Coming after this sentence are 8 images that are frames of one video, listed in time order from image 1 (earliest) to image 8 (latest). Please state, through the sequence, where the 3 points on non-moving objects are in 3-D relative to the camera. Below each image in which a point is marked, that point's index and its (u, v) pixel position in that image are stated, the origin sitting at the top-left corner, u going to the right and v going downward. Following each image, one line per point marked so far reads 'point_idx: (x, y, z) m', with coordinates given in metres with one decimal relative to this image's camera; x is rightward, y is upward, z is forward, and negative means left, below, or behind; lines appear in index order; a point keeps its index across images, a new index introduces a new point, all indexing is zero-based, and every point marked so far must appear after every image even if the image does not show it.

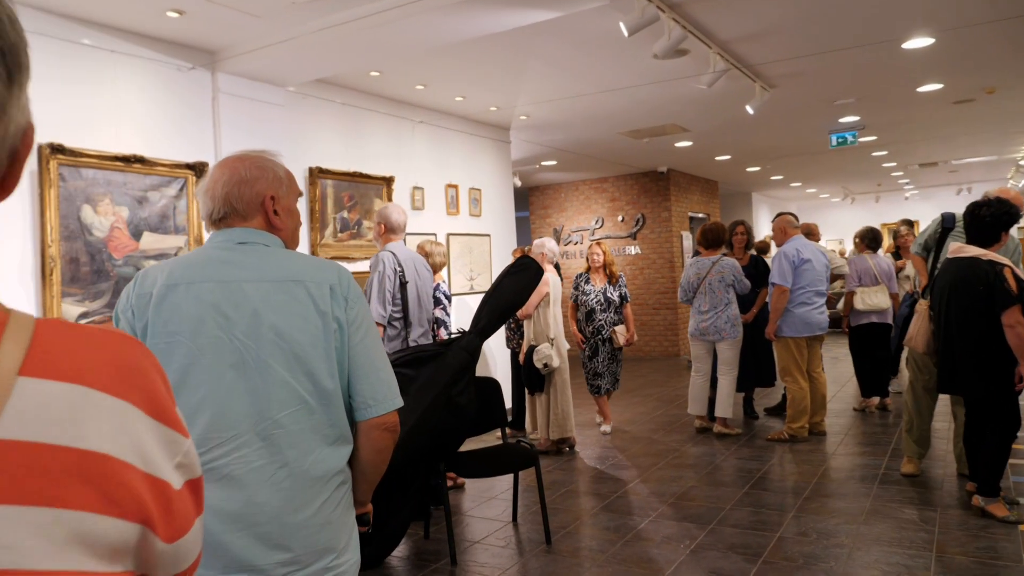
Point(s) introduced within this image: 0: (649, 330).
0: (+2.0, -0.6, +10.9) m
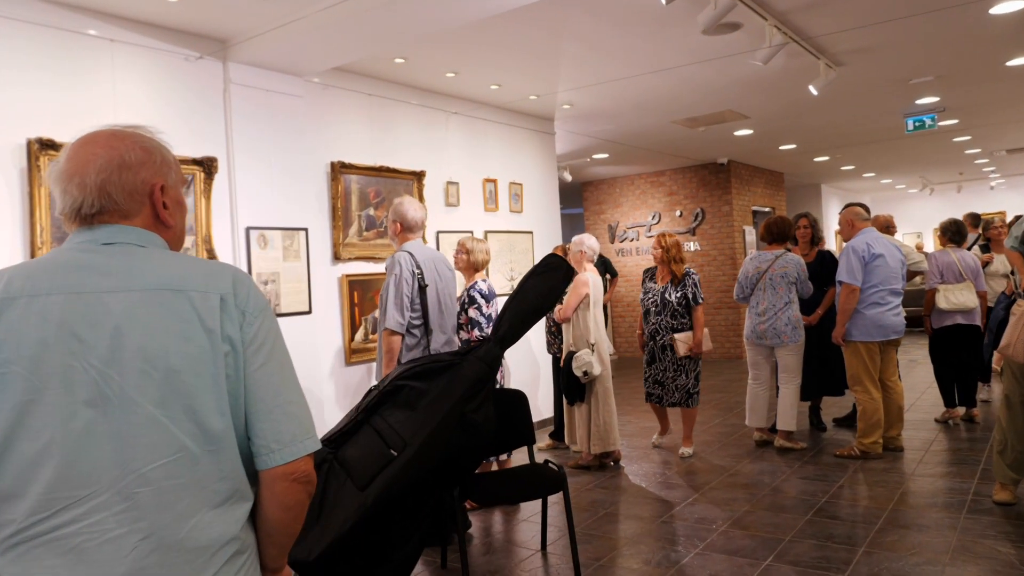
0: (+2.7, -0.6, +10.3) m
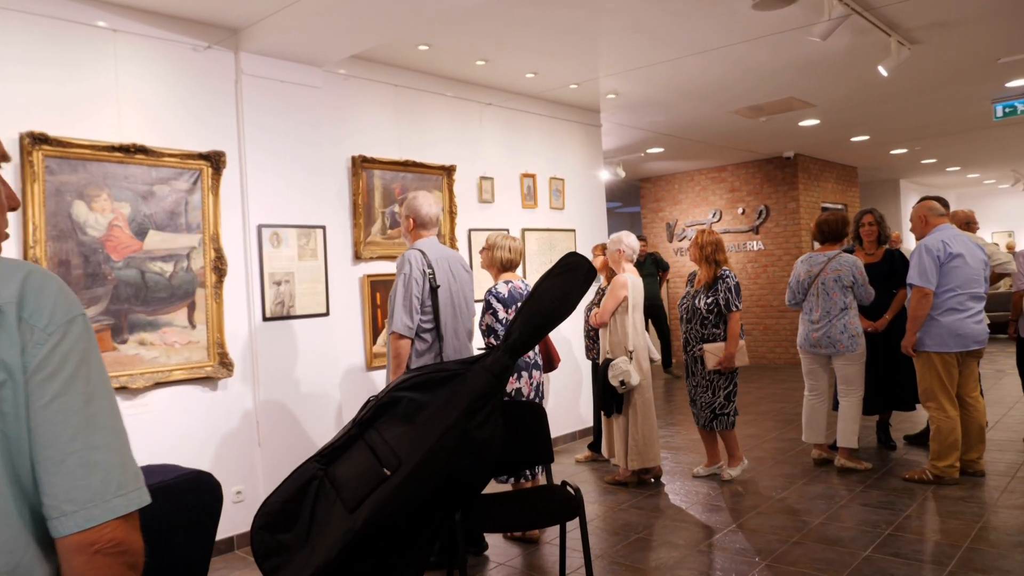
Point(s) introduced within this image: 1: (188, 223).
0: (+3.4, -0.6, +9.7) m
1: (-1.6, +0.3, +3.6) m
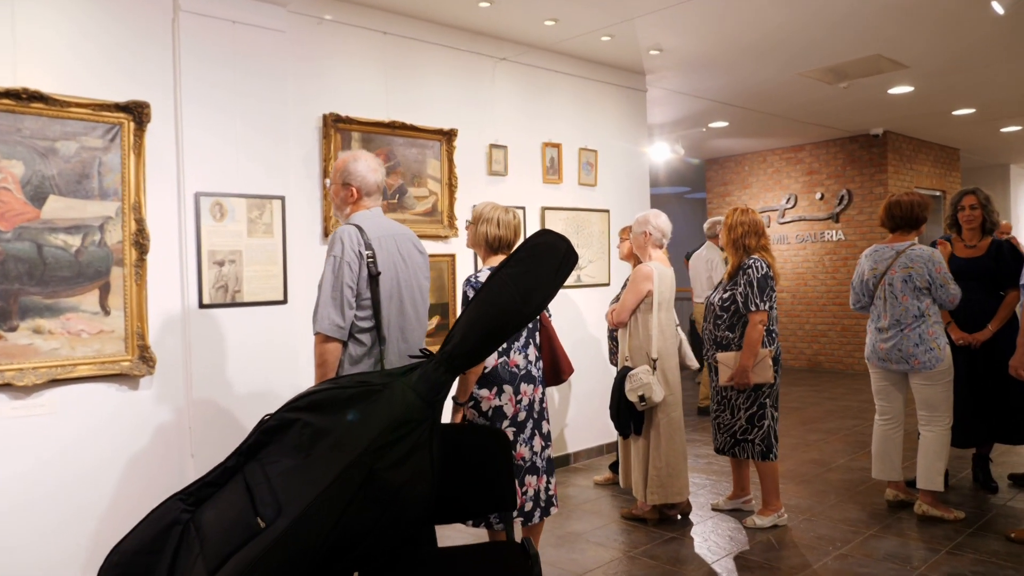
0: (+3.9, -0.6, +8.5) m
1: (-1.6, +0.4, +3.0) m
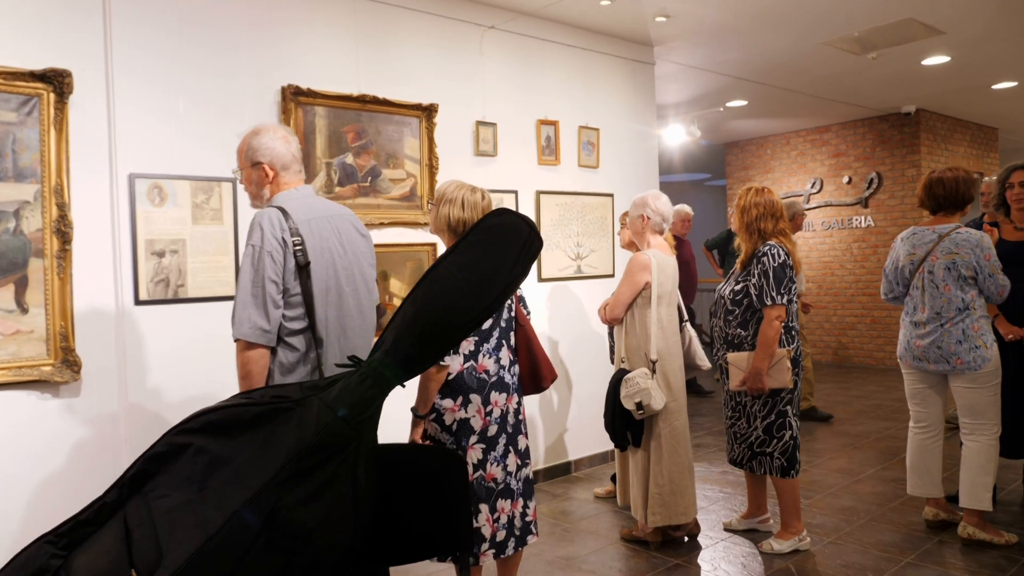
0: (+3.9, -0.5, +8.0) m
1: (-1.7, +0.4, +2.6) m
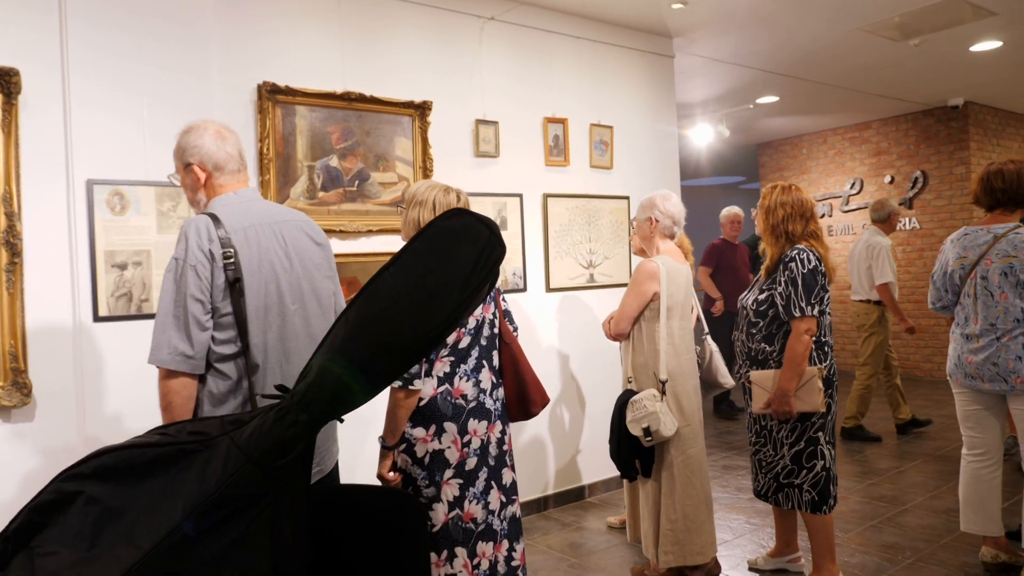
0: (+4.2, -0.5, +7.5) m
1: (-1.8, +0.4, +2.4) m
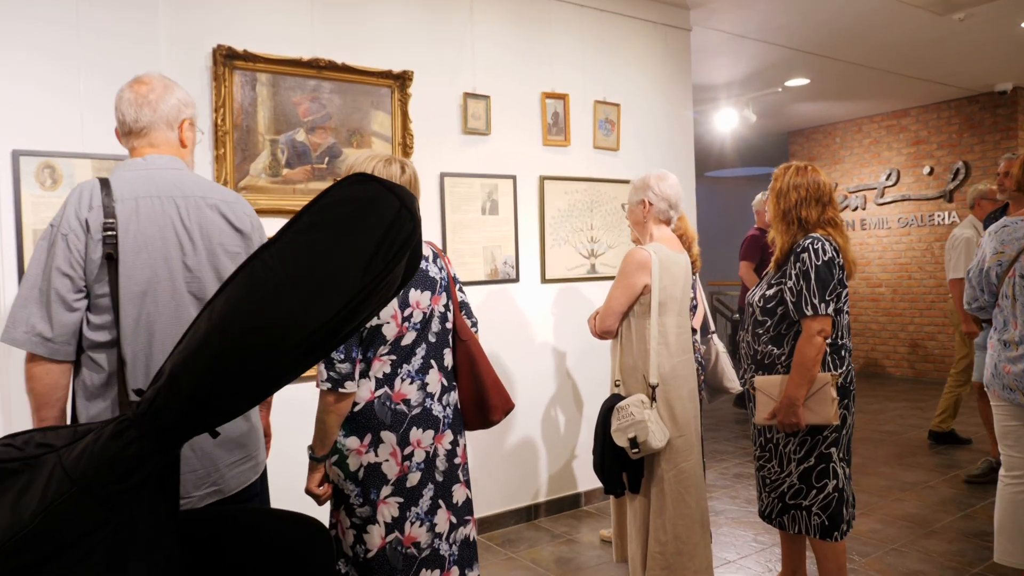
0: (+4.3, -0.5, +7.0) m
1: (-1.9, +0.4, +2.2) m
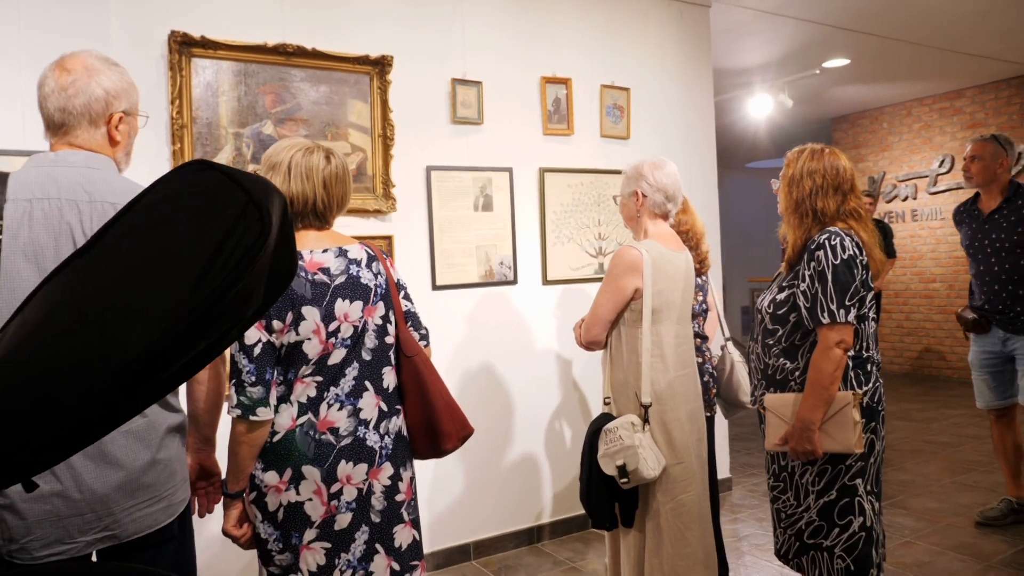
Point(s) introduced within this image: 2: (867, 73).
0: (+4.5, -0.5, +6.4) m
1: (-2.0, +0.4, +2.0) m
2: (+2.9, +1.7, +6.1) m
